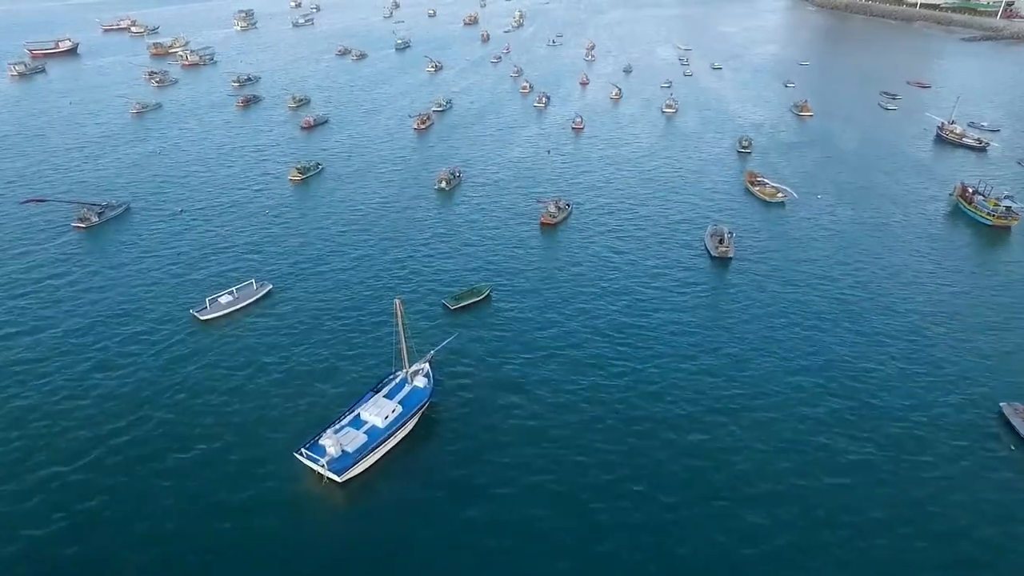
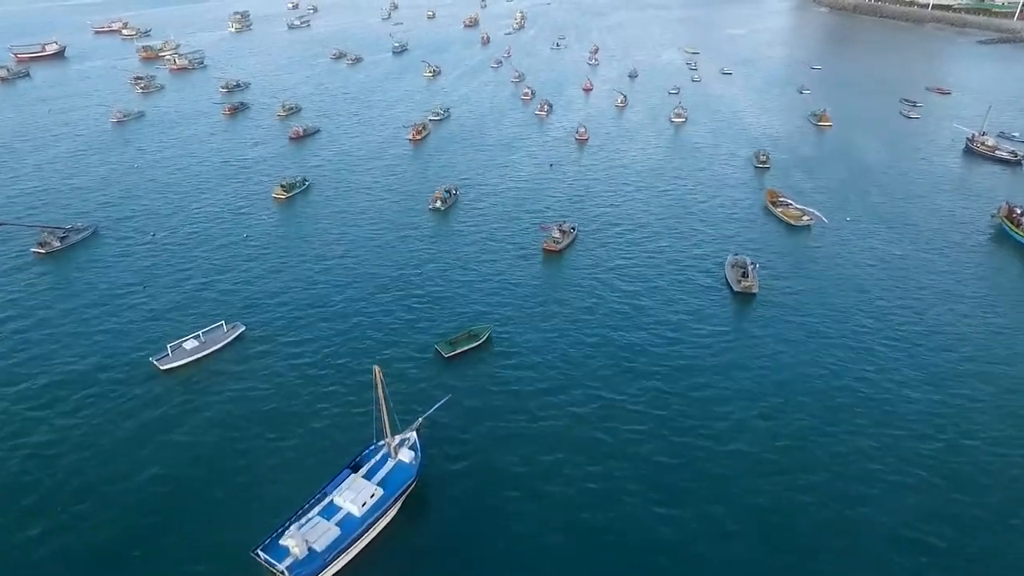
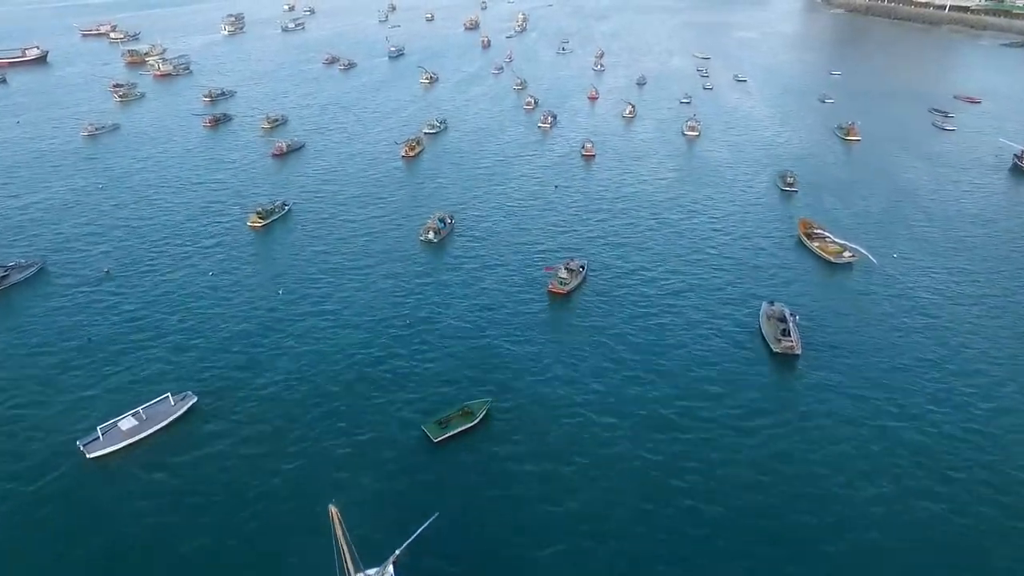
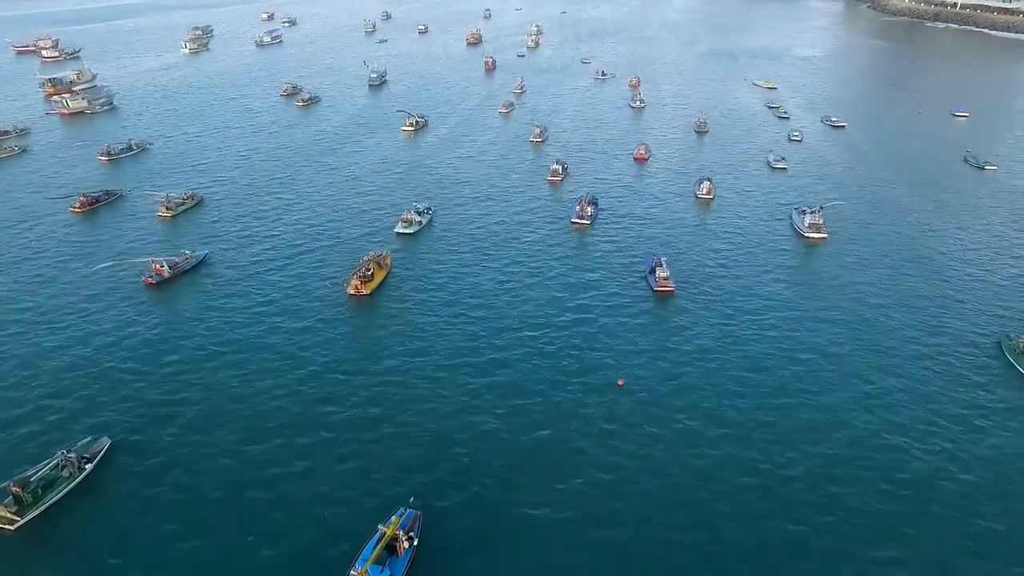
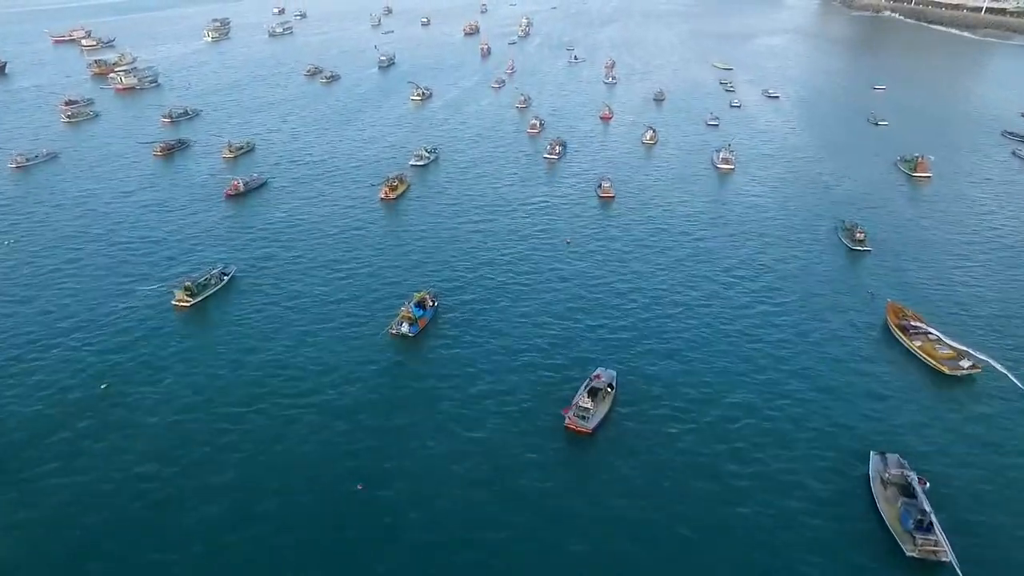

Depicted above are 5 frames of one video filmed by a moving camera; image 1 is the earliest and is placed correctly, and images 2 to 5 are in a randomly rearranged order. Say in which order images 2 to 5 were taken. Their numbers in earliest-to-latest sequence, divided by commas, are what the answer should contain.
2, 3, 5, 4
